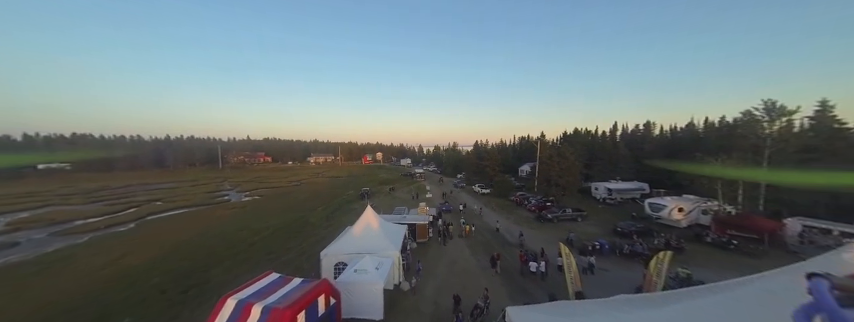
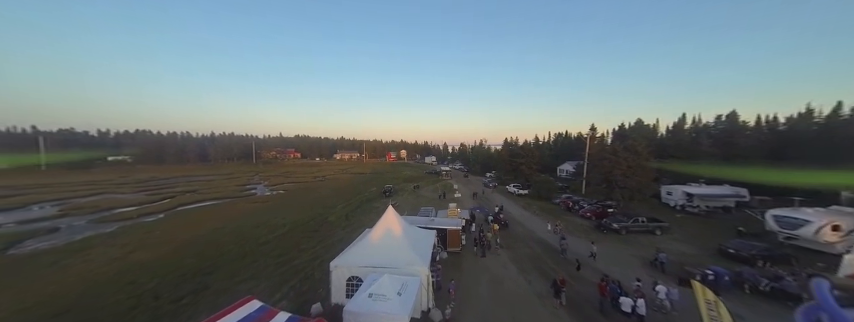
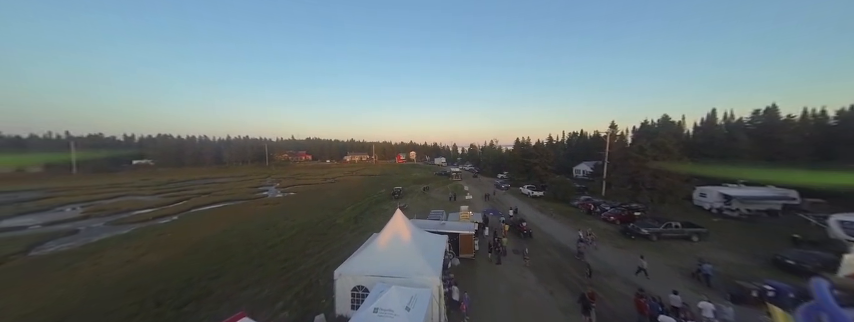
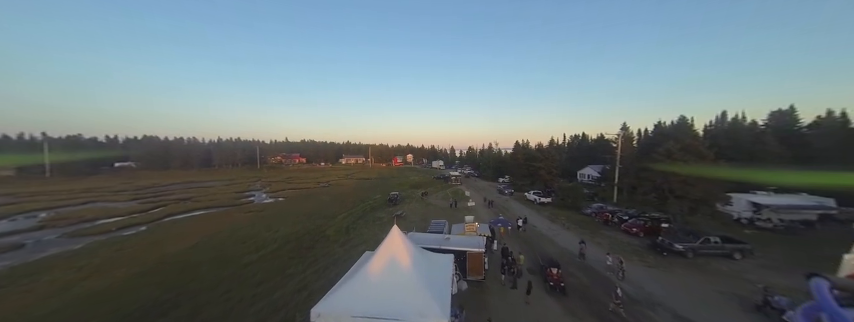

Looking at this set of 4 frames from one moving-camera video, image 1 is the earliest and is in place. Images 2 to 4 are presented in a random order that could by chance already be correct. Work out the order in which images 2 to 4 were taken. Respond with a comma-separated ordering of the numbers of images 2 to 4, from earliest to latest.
2, 3, 4
